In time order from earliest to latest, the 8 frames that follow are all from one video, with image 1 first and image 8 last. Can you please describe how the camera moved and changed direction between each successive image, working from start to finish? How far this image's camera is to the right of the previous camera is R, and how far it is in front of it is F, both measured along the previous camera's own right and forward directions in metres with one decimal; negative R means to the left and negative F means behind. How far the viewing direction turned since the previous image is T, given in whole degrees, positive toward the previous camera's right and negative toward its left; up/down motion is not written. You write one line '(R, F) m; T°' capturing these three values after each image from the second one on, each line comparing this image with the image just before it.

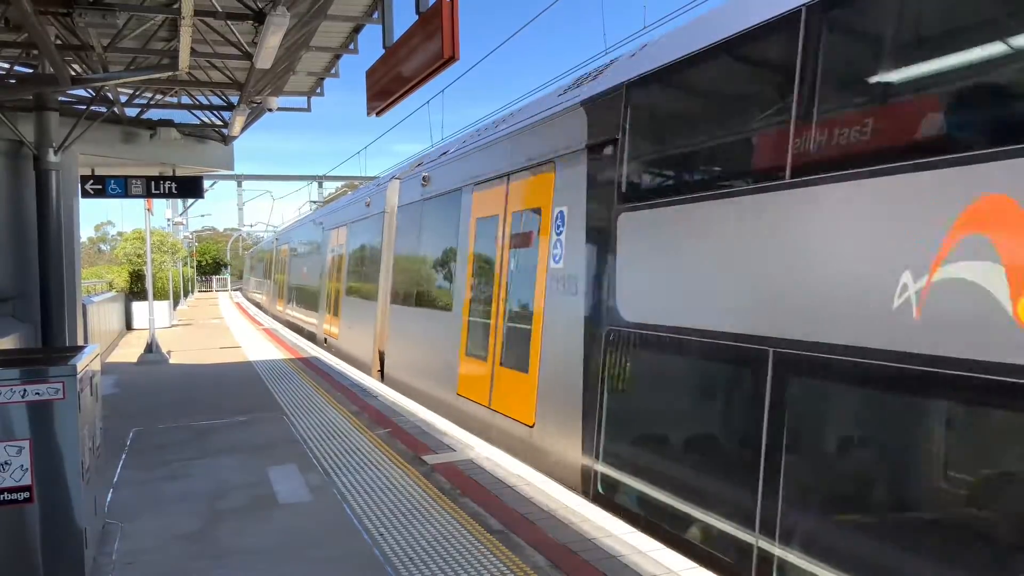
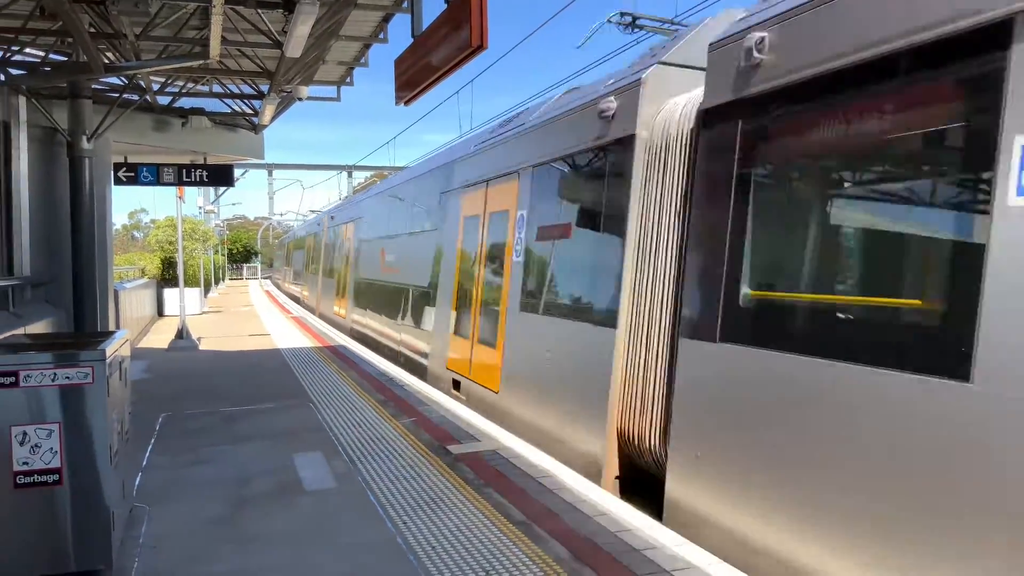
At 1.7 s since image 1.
(0.0, 0.0) m; -2°
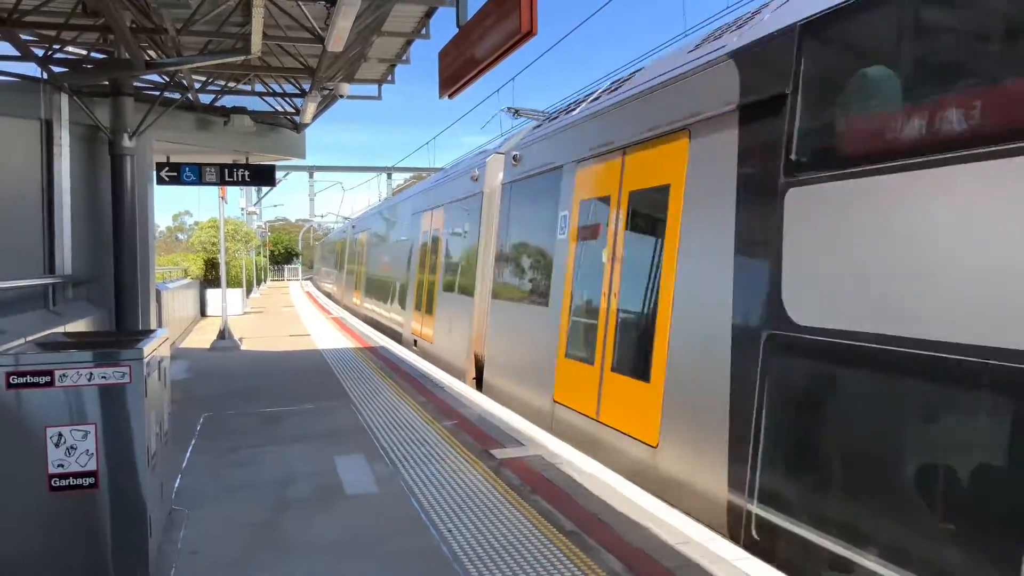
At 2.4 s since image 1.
(0.0, +0.2) m; -2°
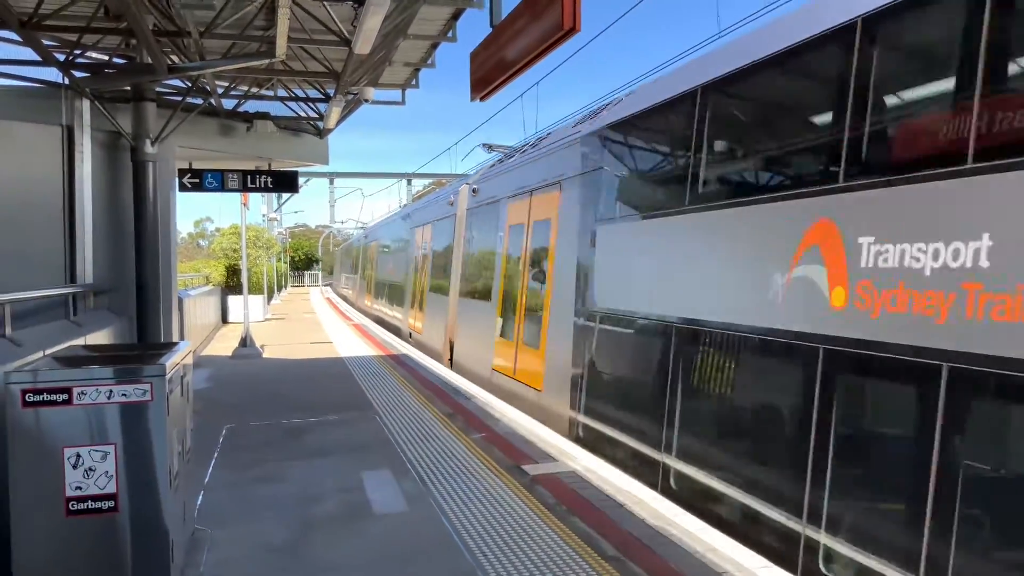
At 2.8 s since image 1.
(-0.1, +0.2) m; -1°
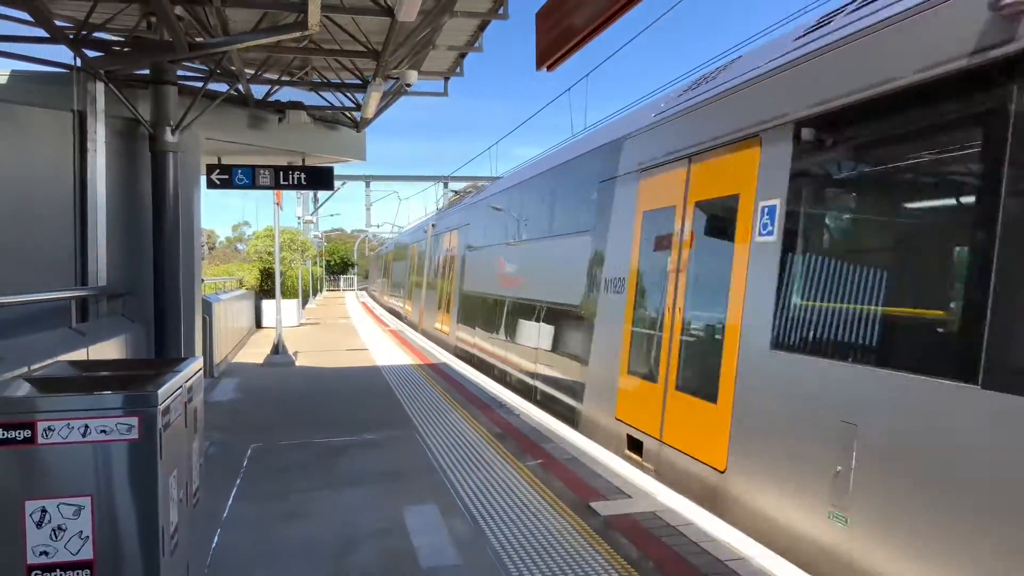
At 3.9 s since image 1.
(-0.2, +0.8) m; -2°
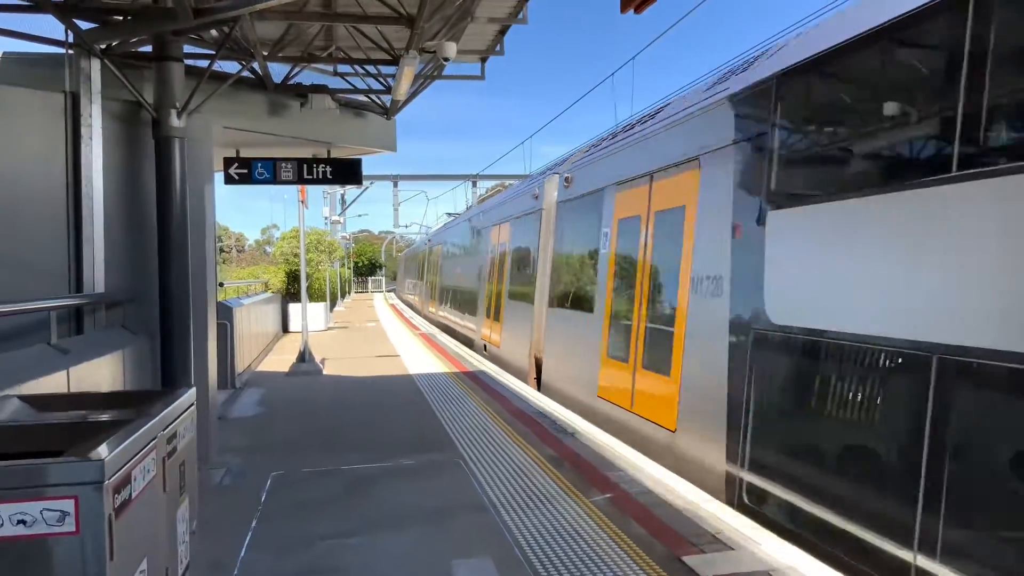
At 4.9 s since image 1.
(-0.2, +0.9) m; -2°
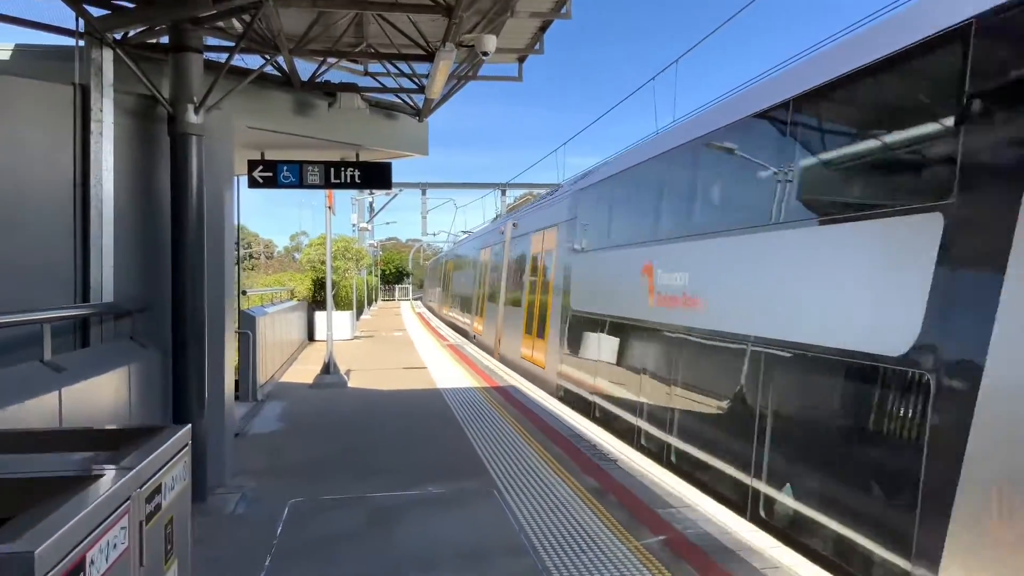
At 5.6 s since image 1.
(-0.1, +0.5) m; -2°
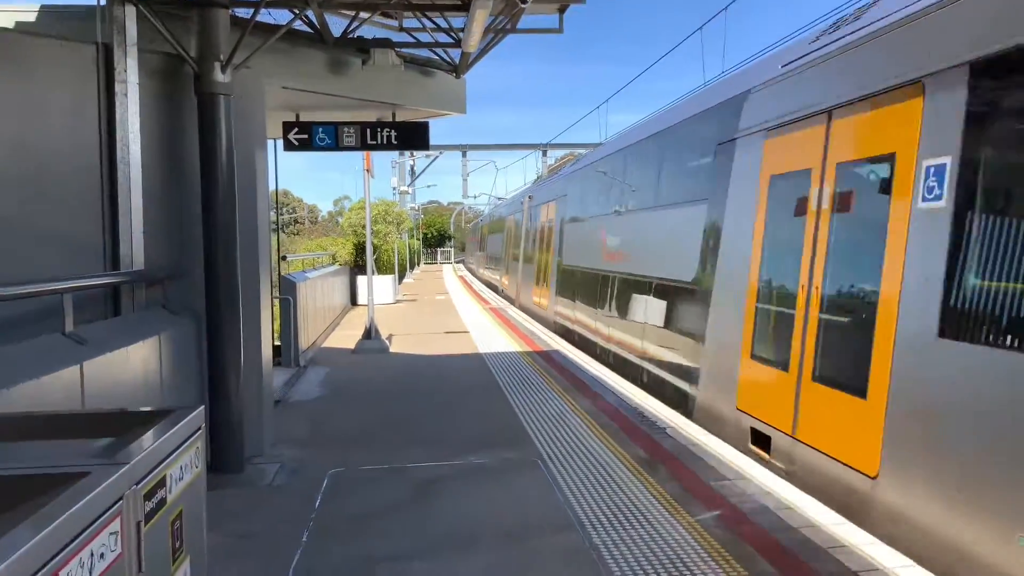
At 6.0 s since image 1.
(0.0, +0.2) m; -3°
